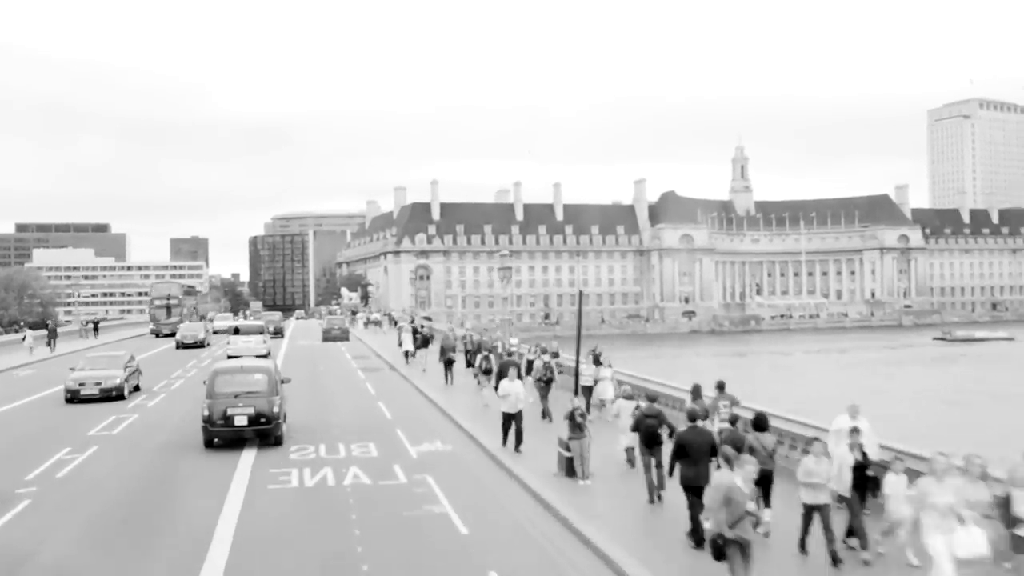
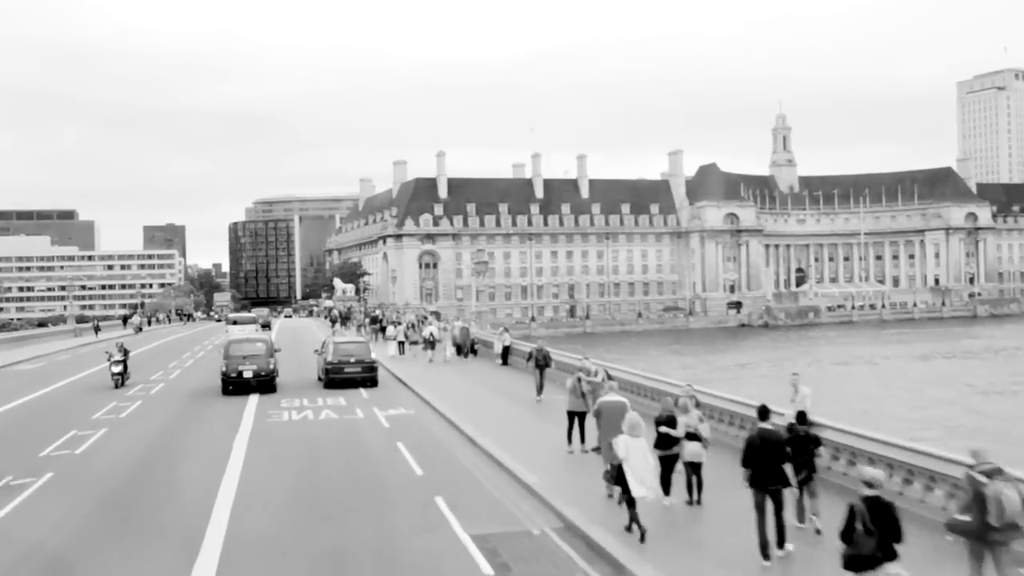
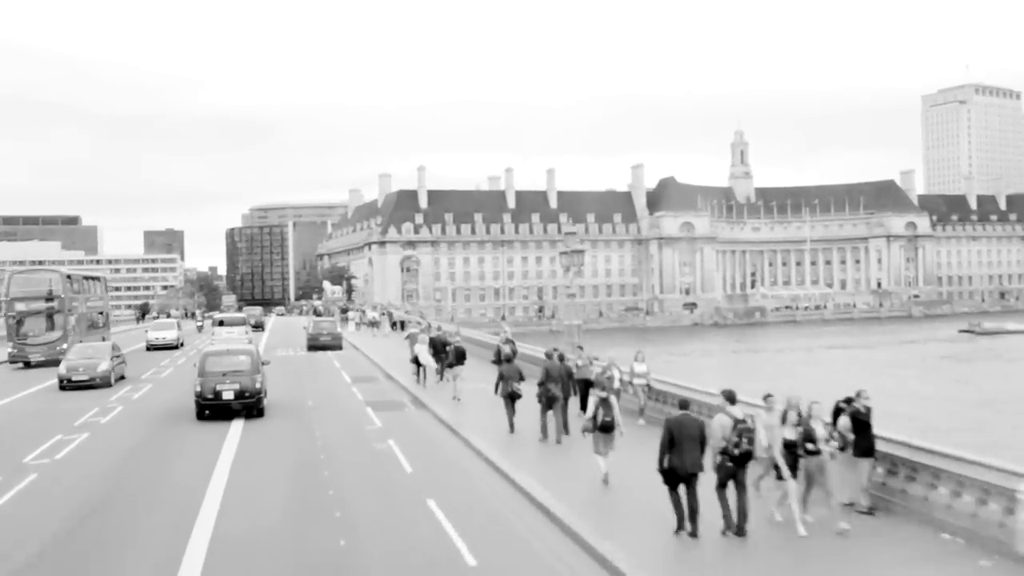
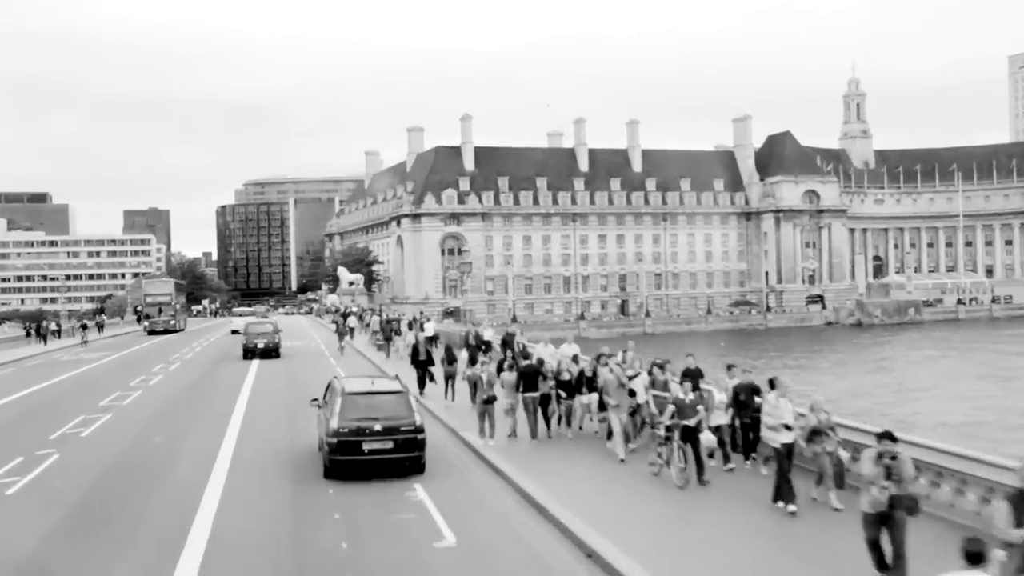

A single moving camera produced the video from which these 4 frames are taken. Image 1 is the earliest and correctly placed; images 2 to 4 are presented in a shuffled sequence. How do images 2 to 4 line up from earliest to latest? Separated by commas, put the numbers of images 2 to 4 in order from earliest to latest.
3, 2, 4
